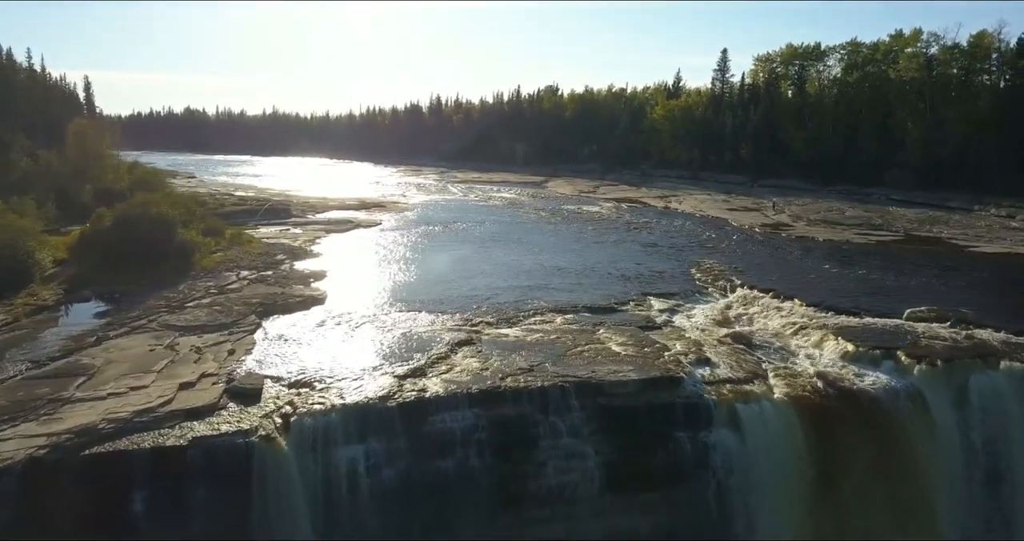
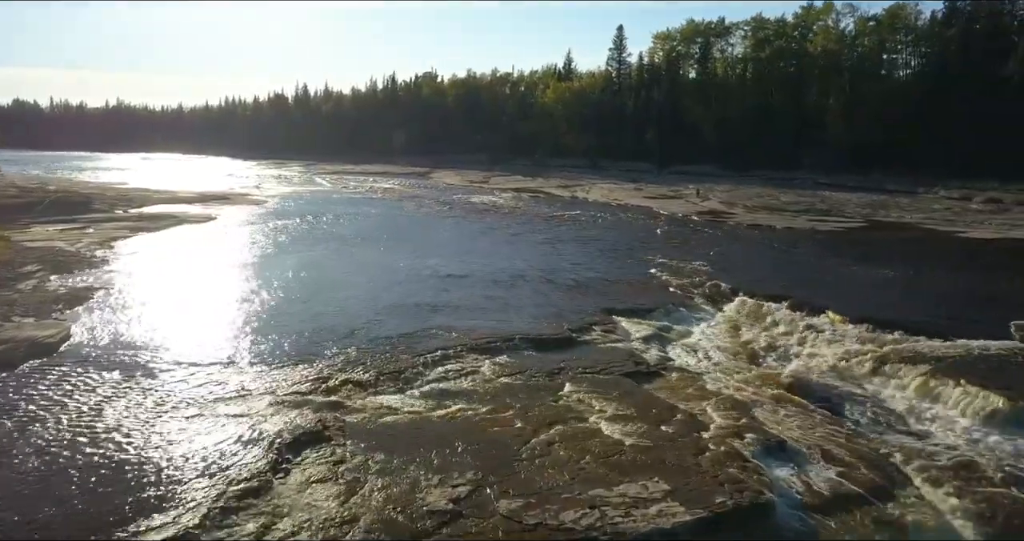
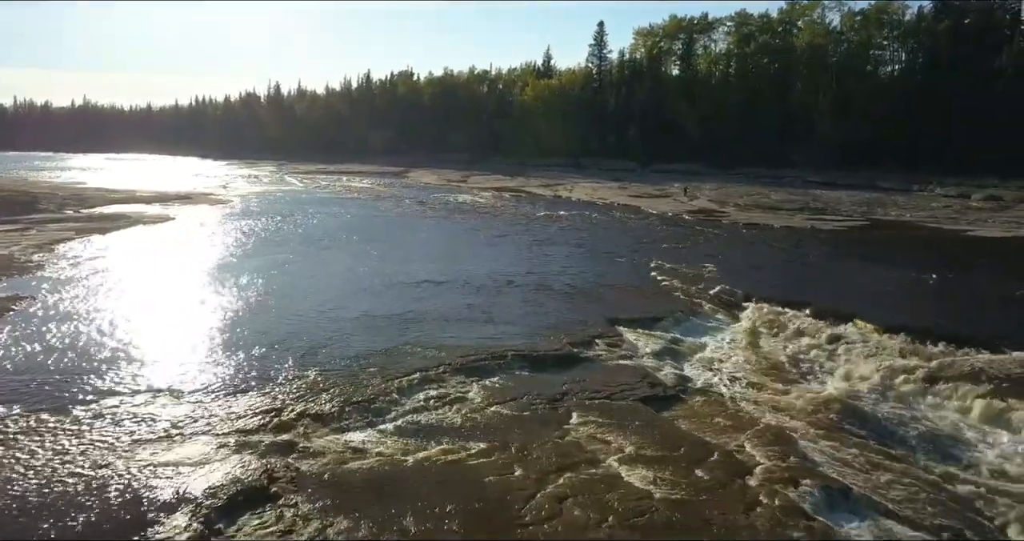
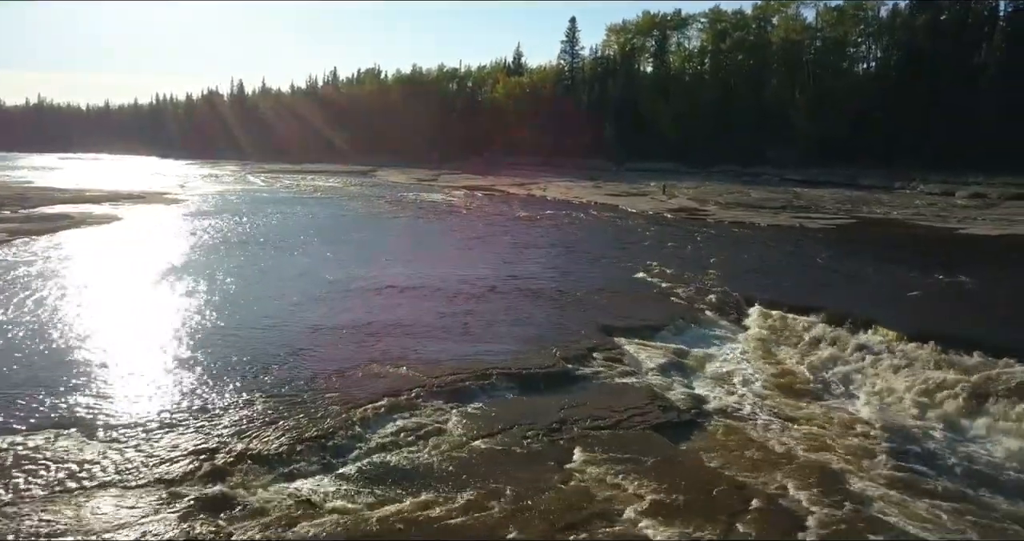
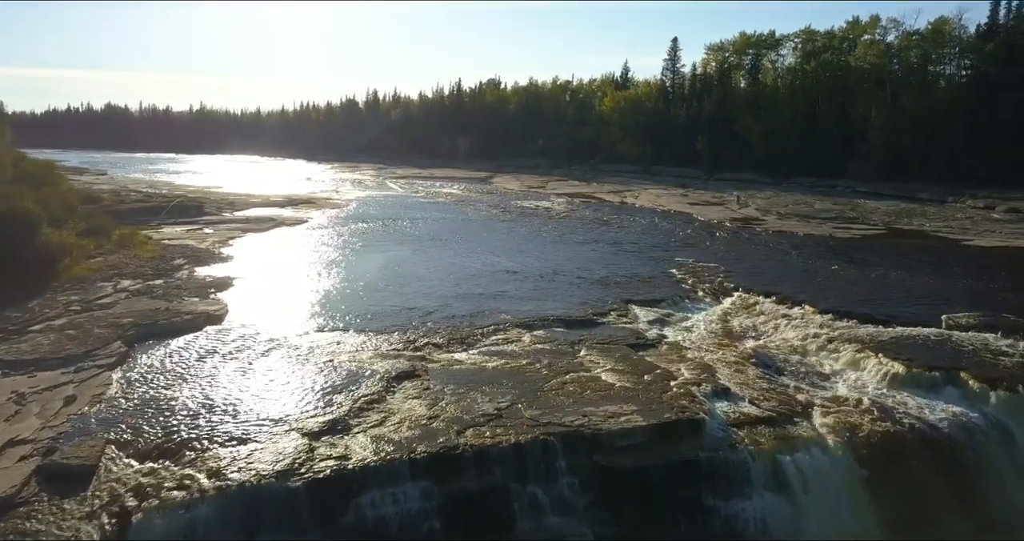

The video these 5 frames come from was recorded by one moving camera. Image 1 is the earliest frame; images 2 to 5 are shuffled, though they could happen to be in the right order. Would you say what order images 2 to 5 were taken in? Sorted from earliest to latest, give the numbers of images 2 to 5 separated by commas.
5, 2, 3, 4
